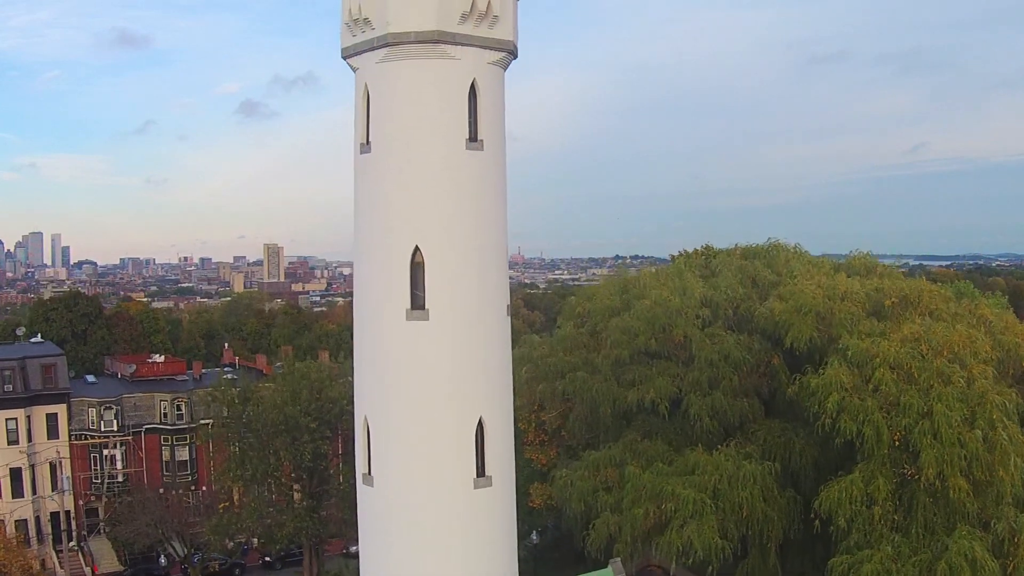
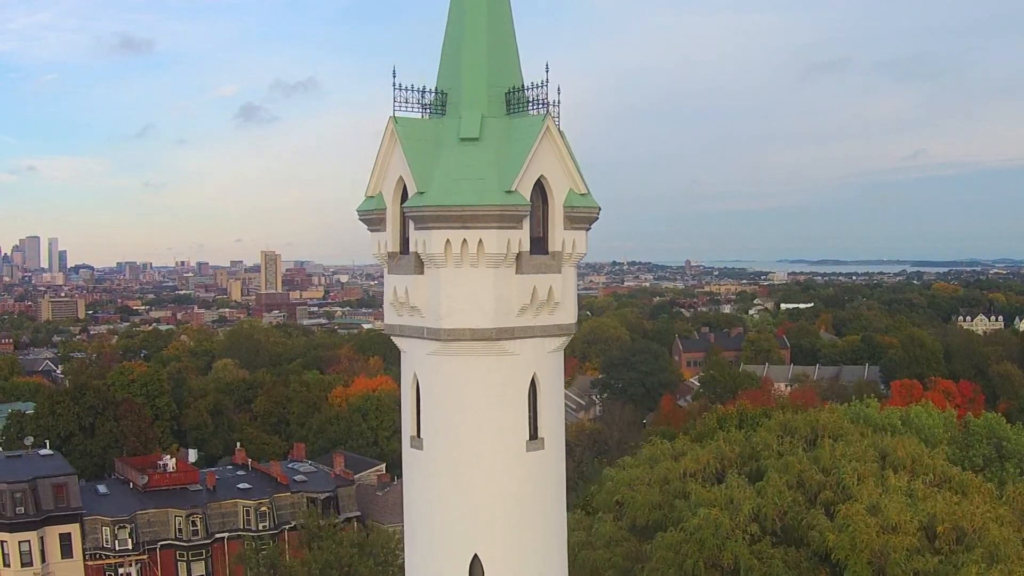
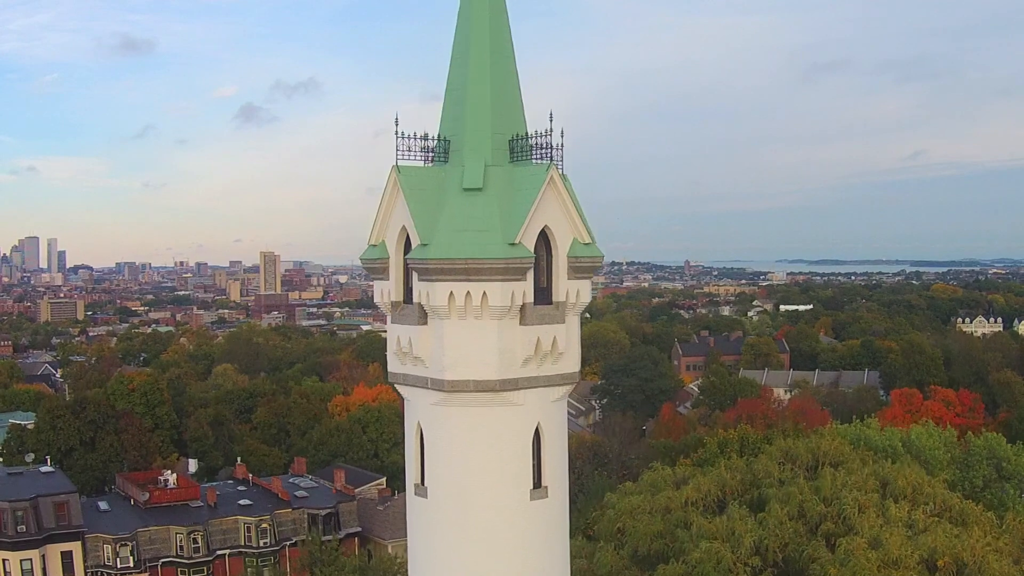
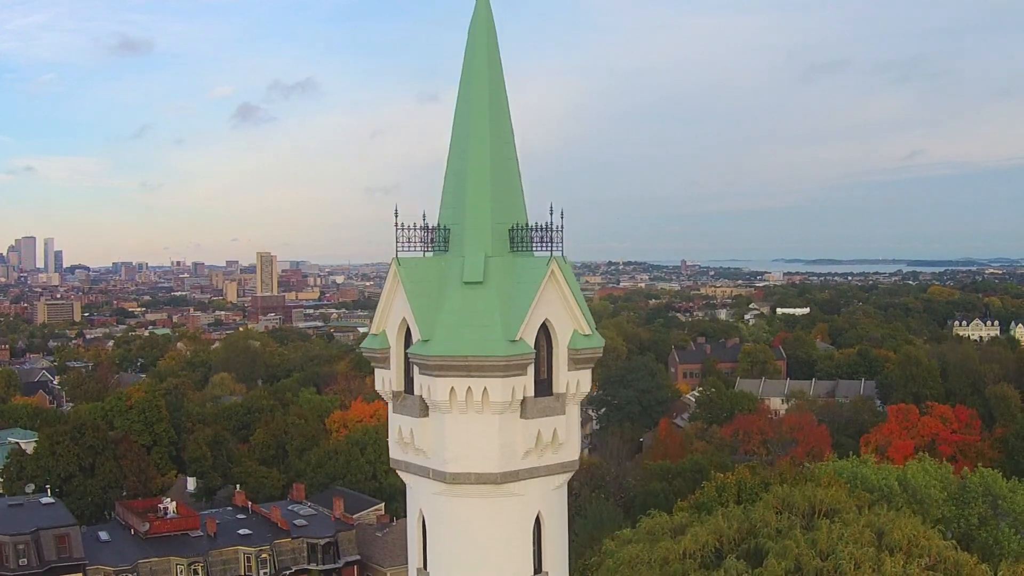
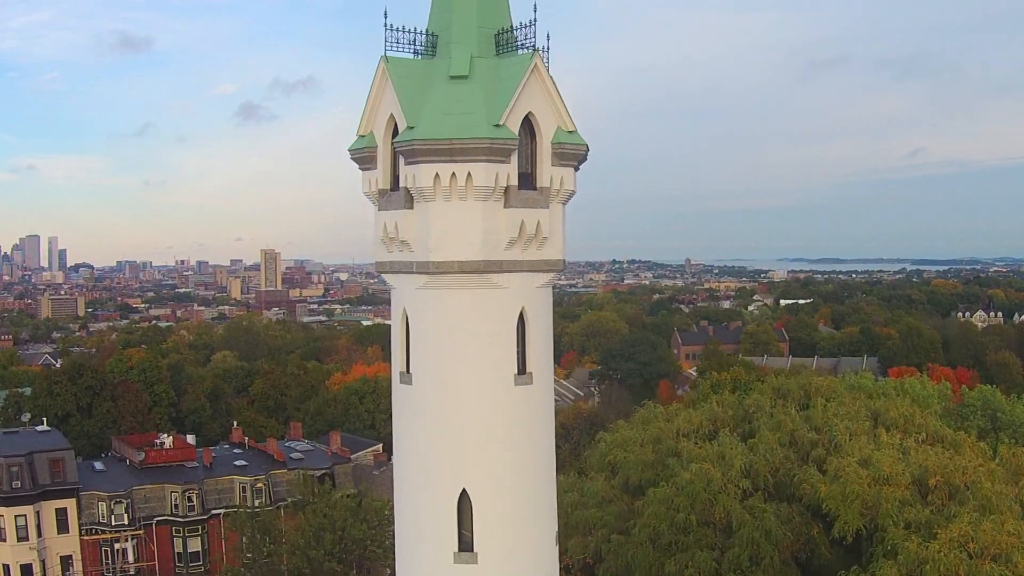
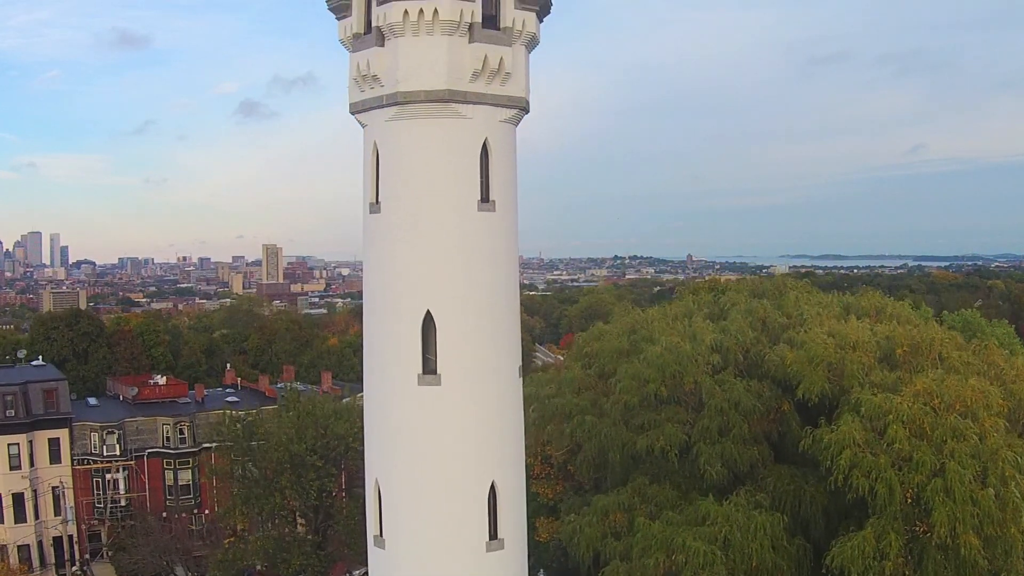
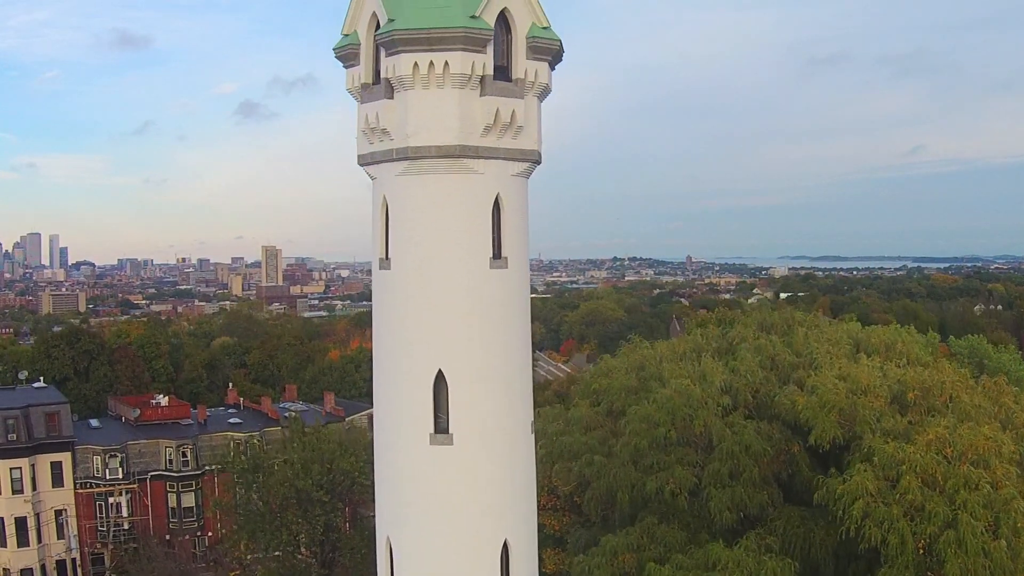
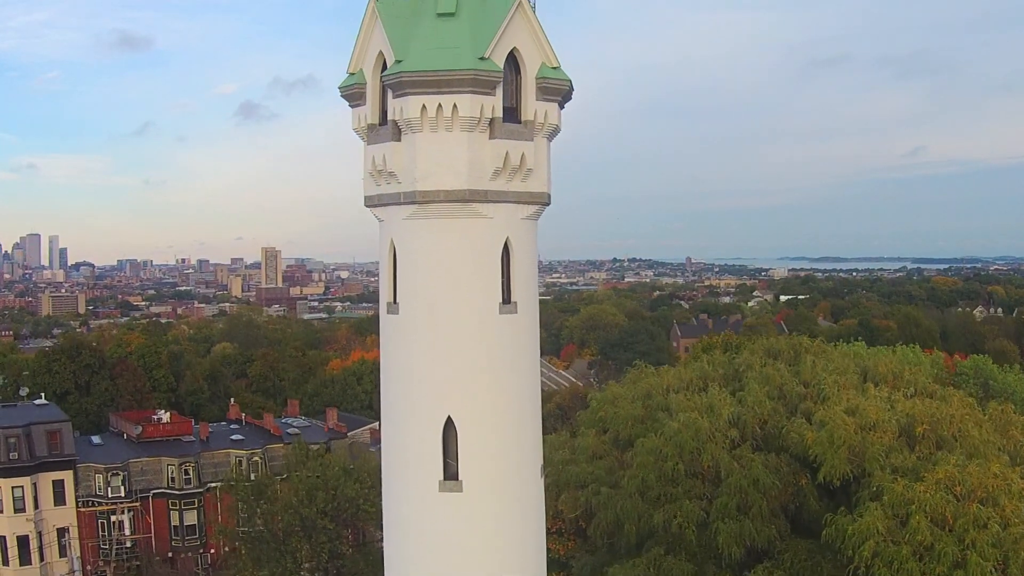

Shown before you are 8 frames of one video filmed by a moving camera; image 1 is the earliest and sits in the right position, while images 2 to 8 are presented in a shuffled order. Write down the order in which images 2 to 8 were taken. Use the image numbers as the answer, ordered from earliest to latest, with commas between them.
6, 7, 8, 5, 2, 3, 4
